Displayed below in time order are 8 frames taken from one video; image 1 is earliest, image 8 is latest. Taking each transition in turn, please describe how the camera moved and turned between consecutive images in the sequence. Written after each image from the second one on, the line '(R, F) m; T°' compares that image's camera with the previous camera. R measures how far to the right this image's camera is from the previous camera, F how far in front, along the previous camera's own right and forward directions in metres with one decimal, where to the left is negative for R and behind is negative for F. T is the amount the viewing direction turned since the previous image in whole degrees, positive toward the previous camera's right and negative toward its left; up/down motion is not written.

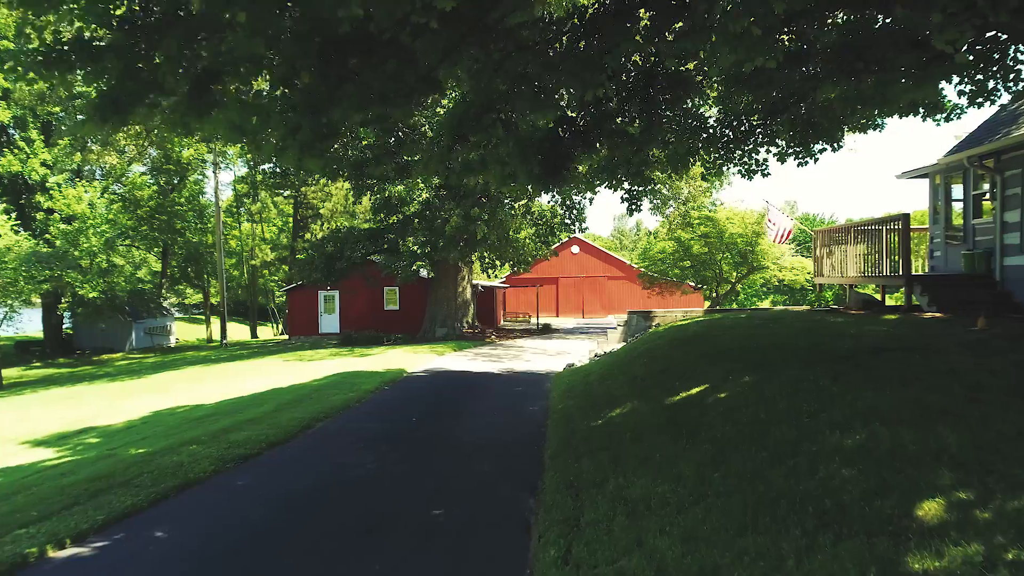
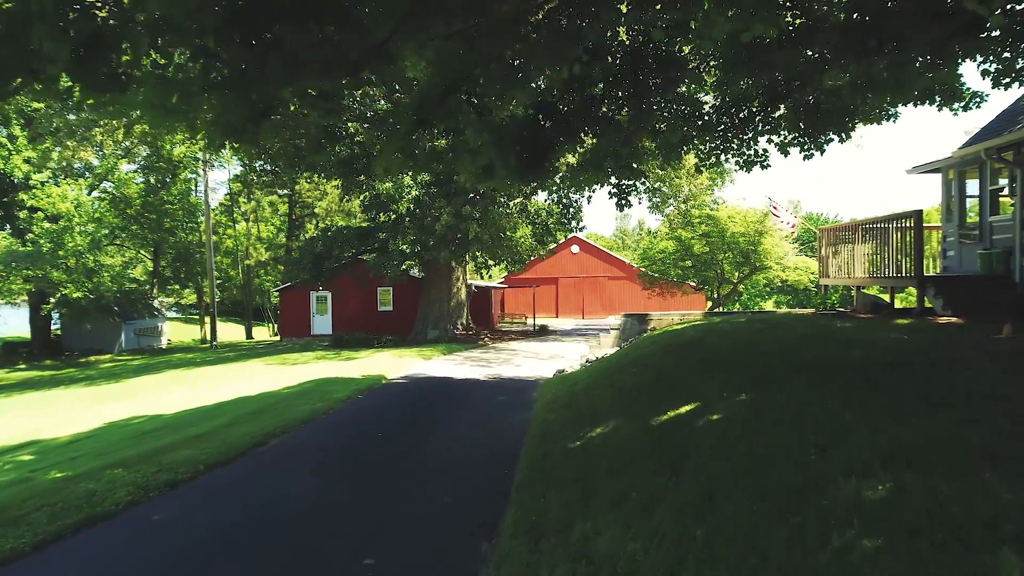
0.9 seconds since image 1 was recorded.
(+0.3, +0.7) m; 0°
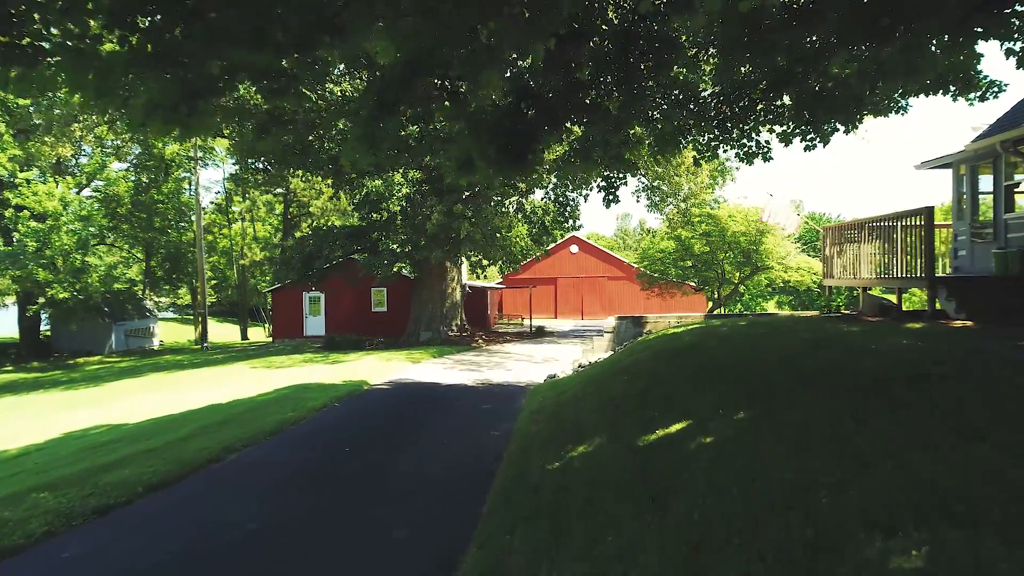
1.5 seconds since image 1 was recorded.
(+0.2, +0.6) m; 0°
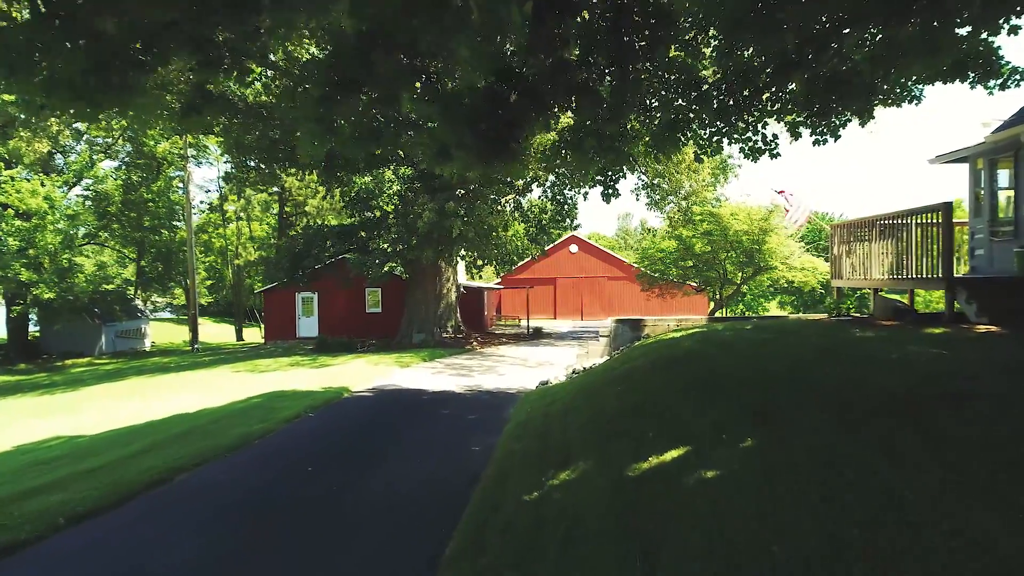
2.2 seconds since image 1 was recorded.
(+0.2, +0.7) m; 0°
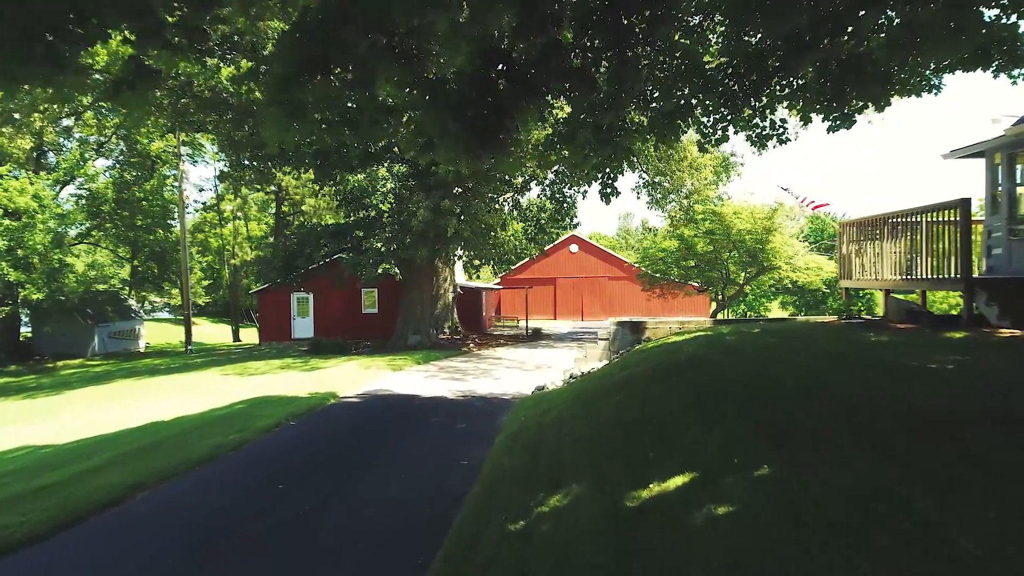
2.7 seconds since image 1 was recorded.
(+0.1, +0.5) m; 0°
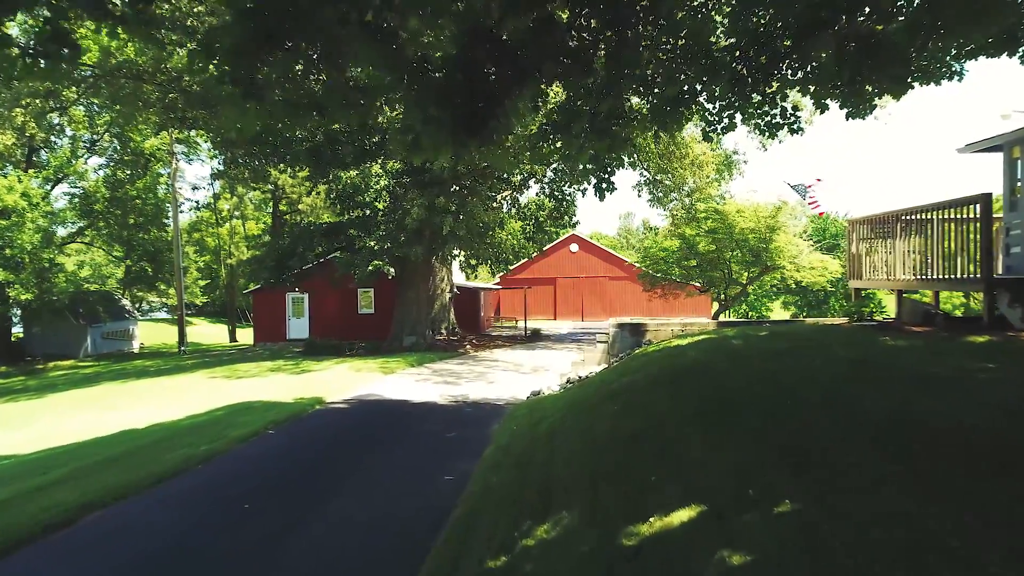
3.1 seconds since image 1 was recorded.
(+0.1, +0.5) m; 0°
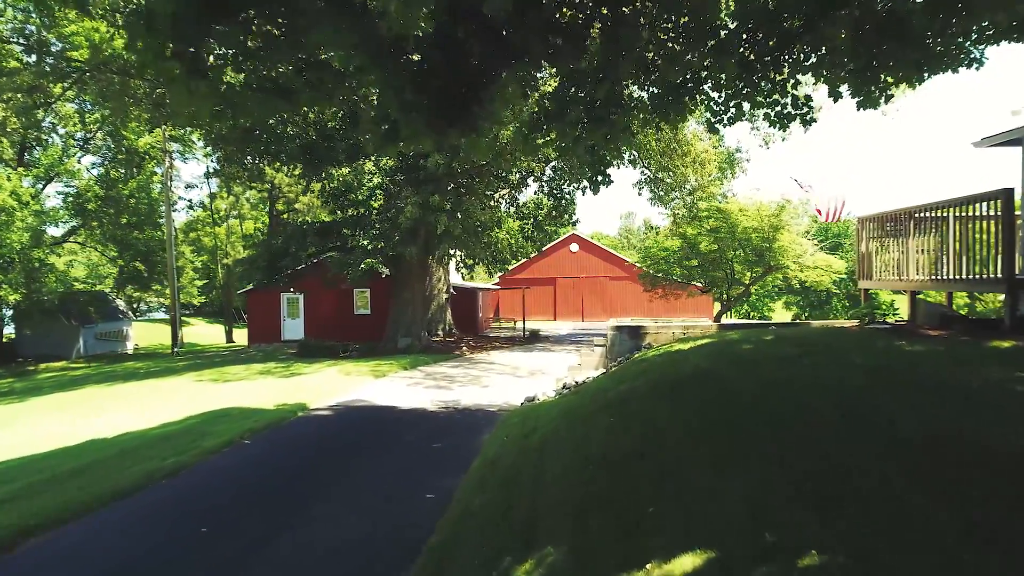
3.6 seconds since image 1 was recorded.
(+0.1, +0.5) m; 0°
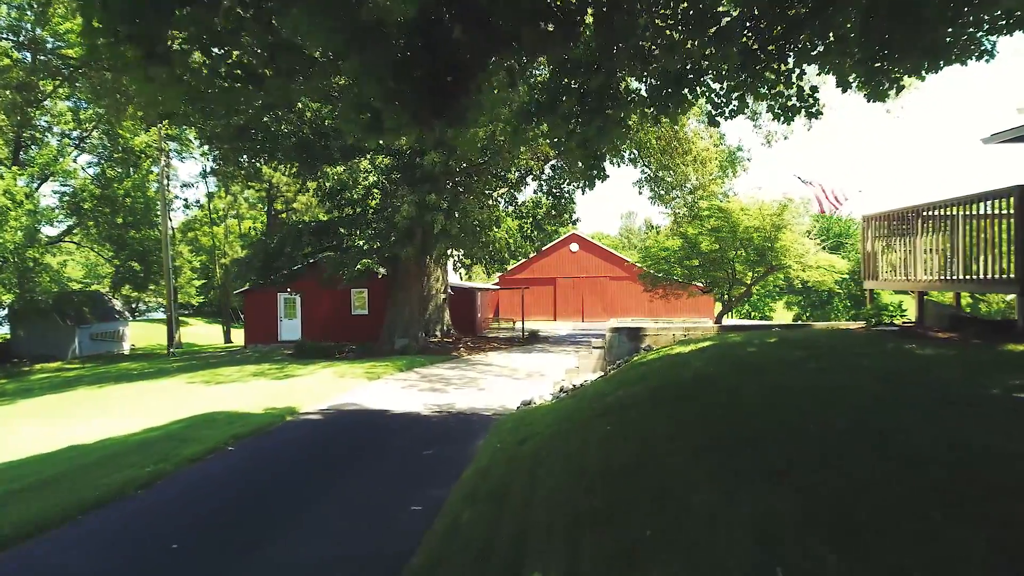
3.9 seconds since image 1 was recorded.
(+0.1, +0.3) m; 0°
